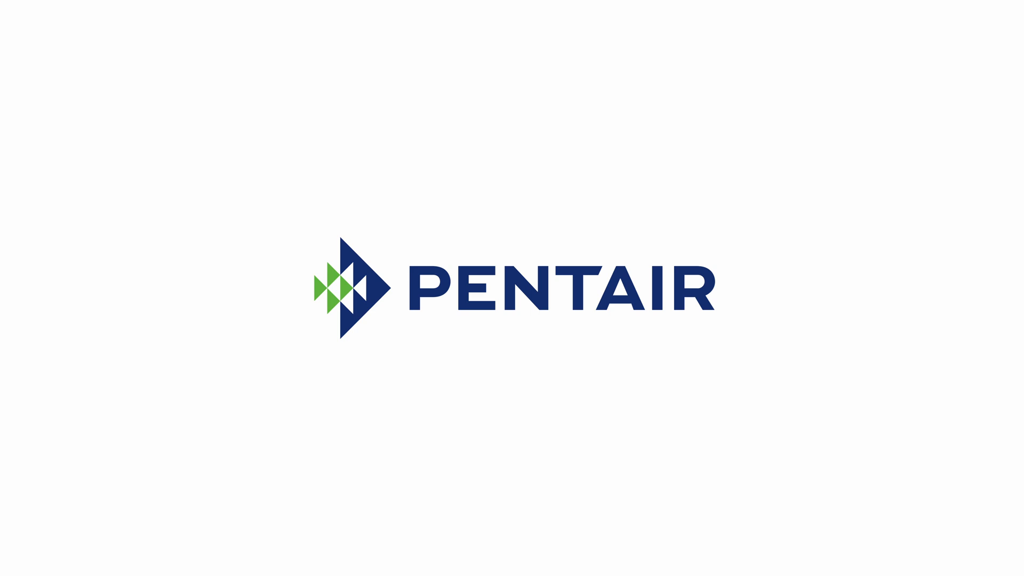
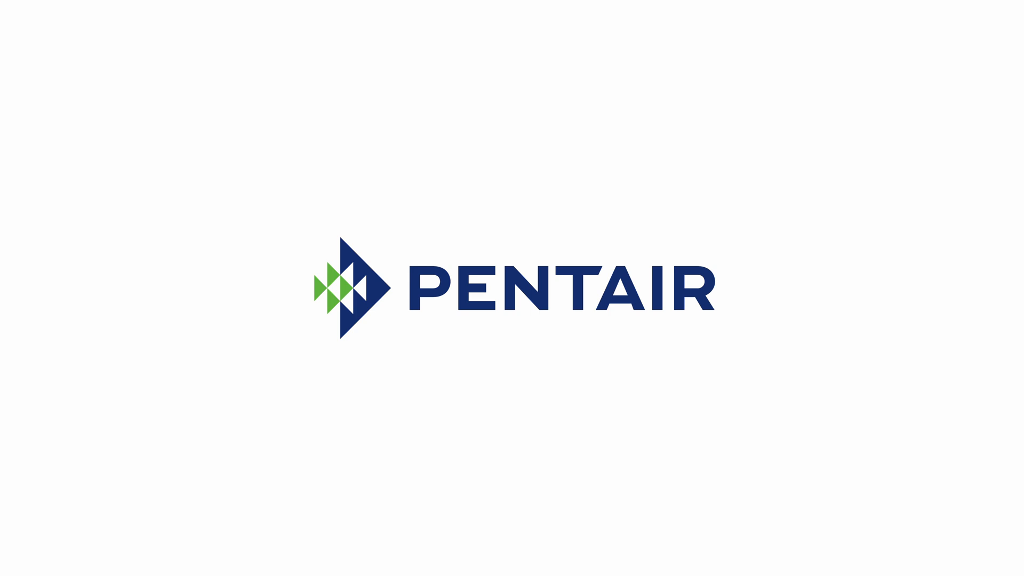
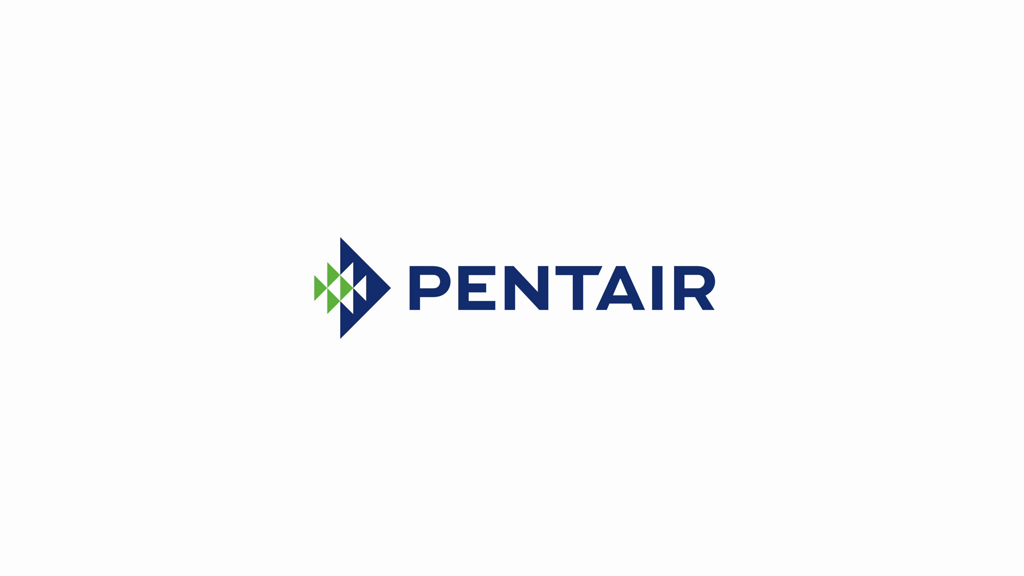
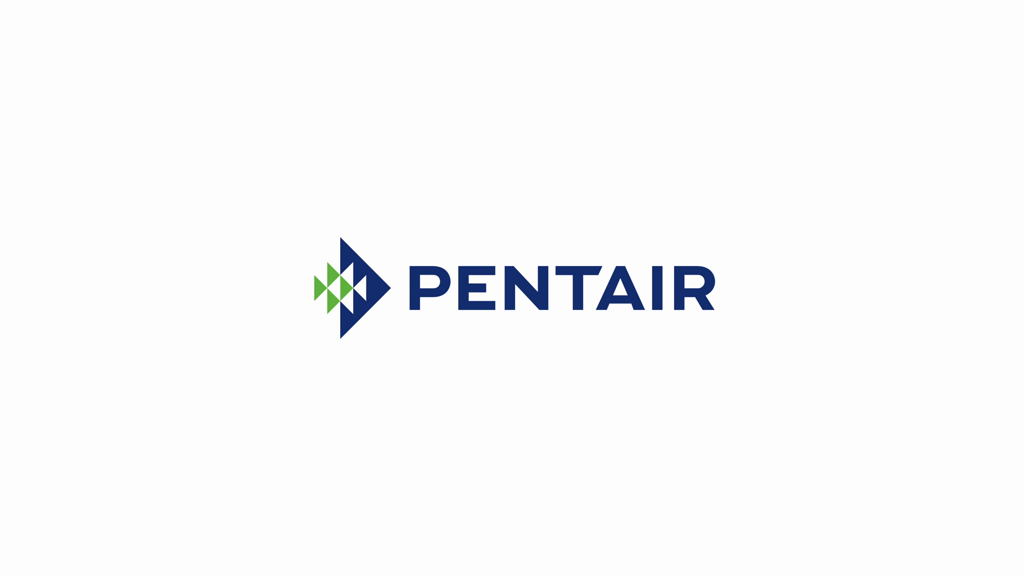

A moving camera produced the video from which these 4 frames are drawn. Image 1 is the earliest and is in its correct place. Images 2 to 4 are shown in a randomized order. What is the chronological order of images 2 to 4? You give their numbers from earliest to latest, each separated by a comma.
4, 3, 2
